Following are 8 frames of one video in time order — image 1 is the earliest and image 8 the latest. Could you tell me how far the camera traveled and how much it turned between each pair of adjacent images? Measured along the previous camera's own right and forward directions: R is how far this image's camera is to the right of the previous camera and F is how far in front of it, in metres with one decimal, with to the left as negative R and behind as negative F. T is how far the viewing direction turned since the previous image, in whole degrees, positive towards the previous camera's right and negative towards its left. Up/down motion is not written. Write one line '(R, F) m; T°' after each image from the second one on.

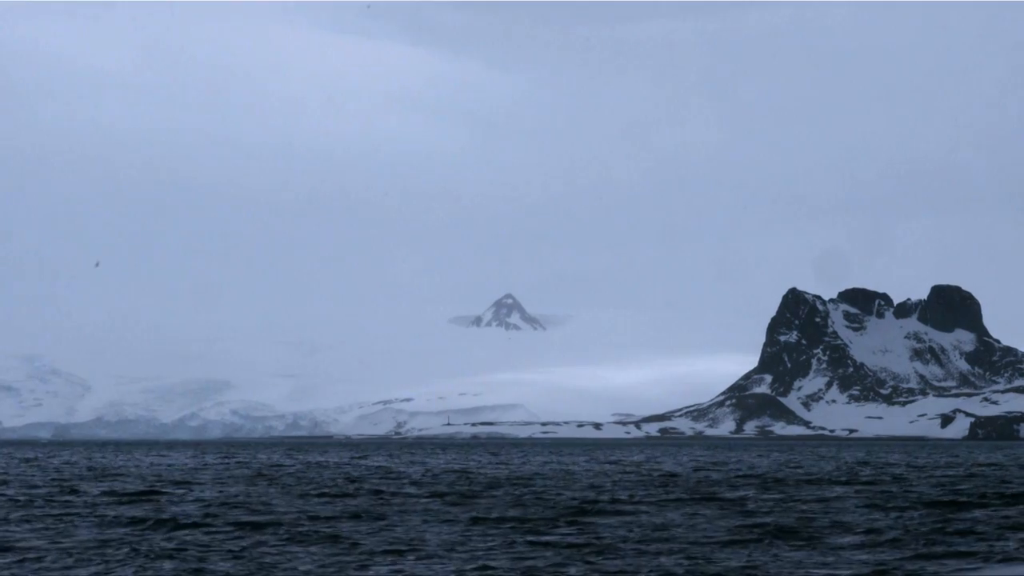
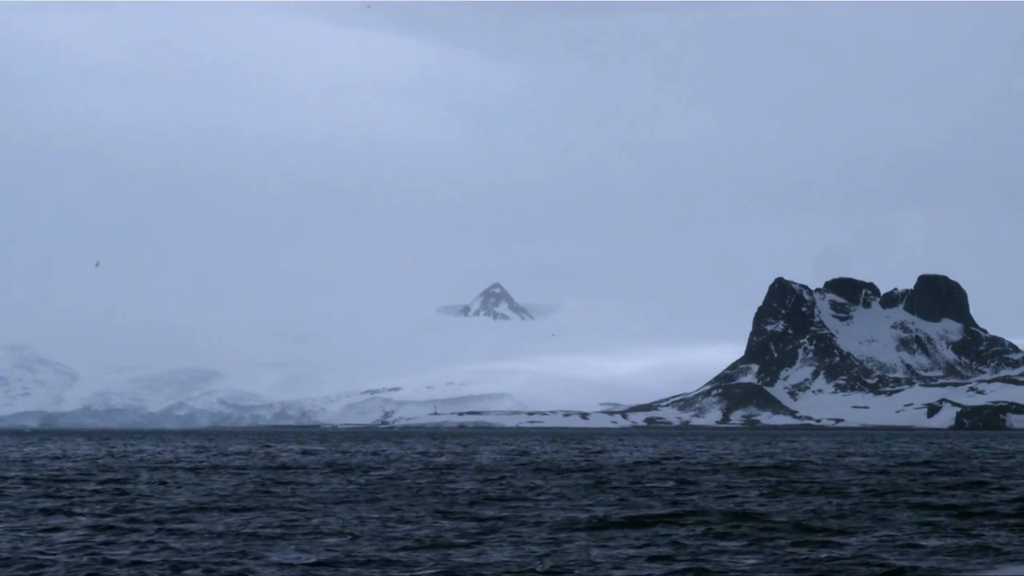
(+0.8, -2.2) m; +1°
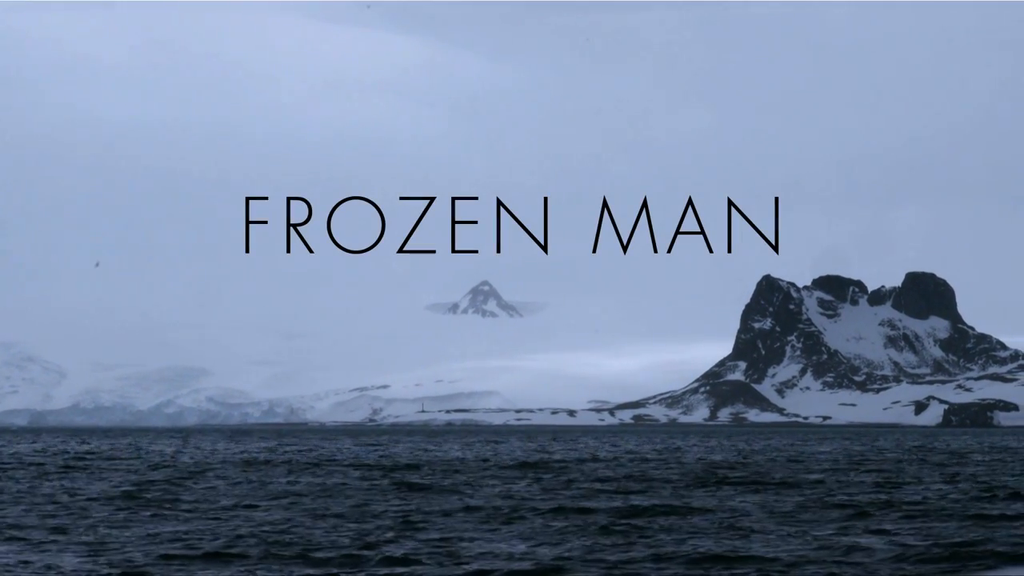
(+0.2, -2.0) m; +1°
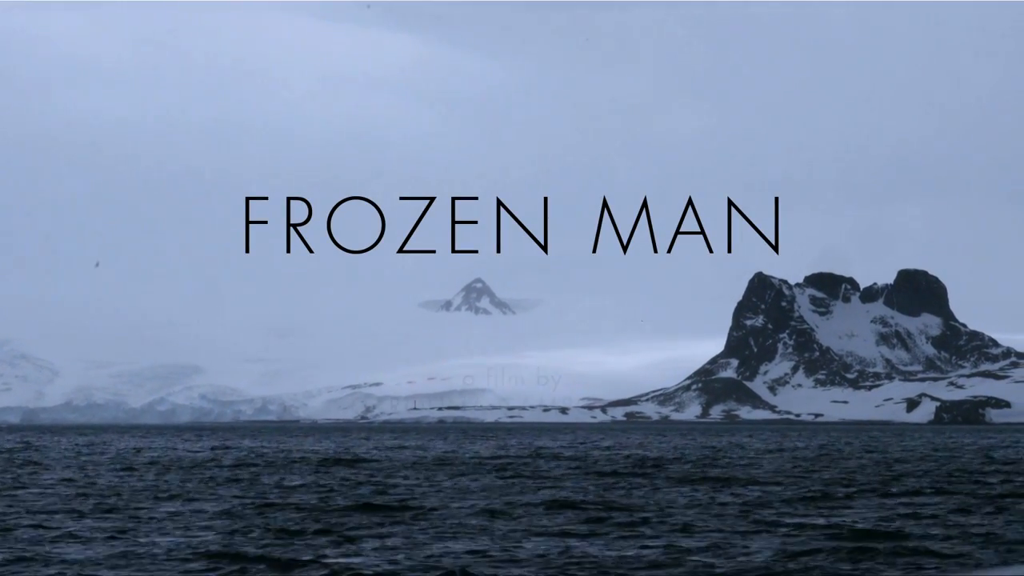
(+0.1, -1.4) m; 0°
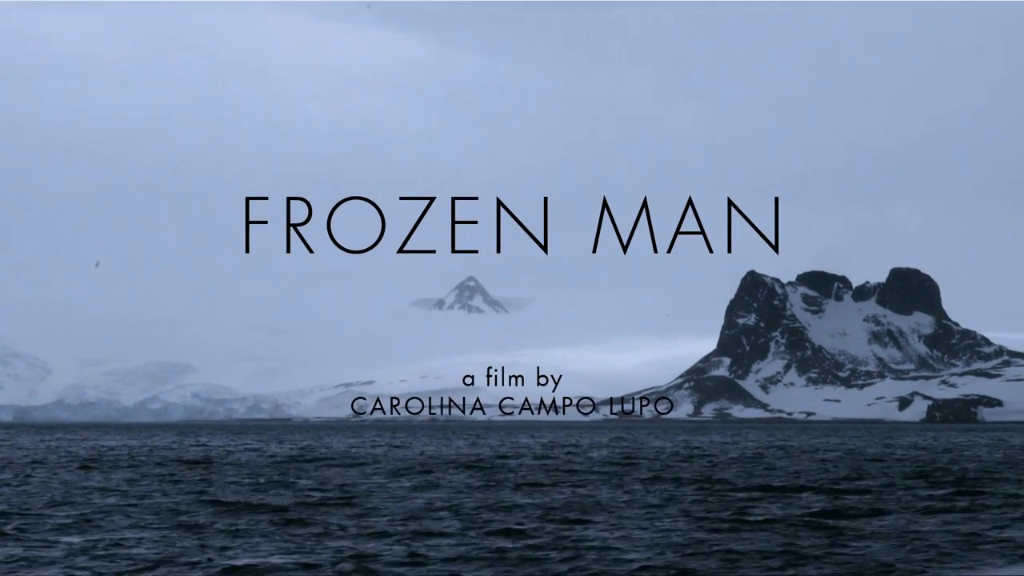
(+0.3, -1.2) m; 0°
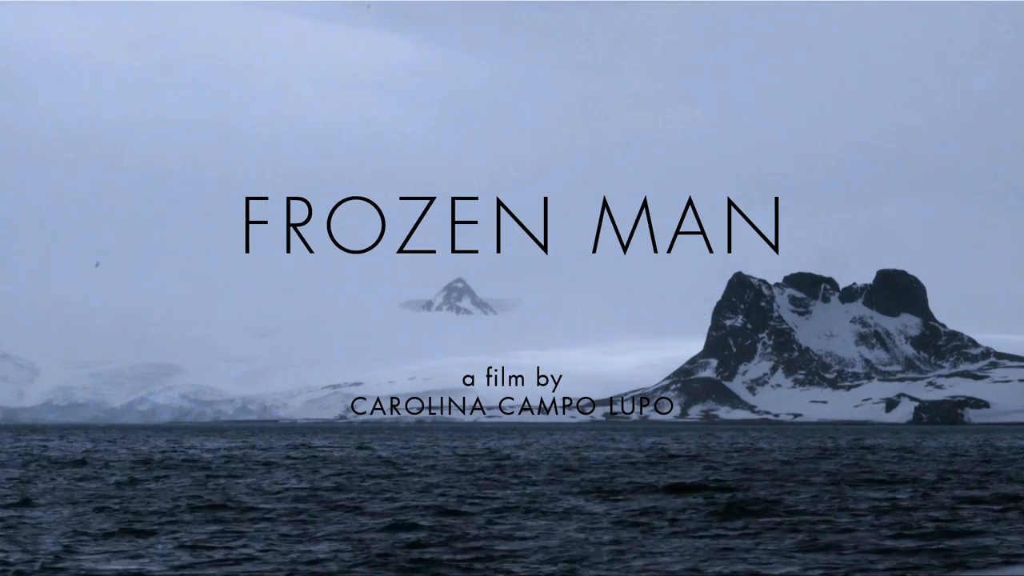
(0.0, -2.2) m; +1°
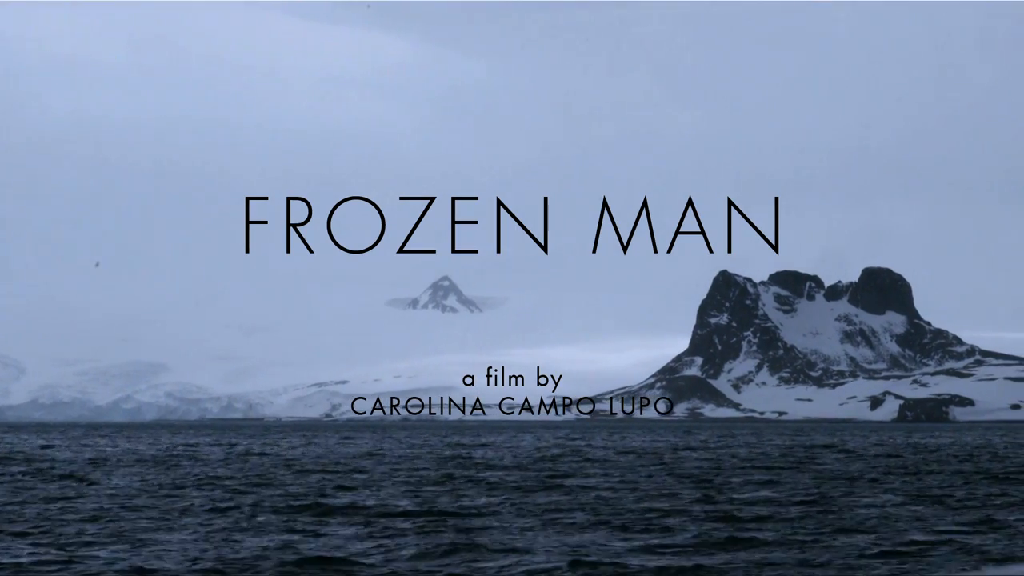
(+0.4, -2.3) m; +1°
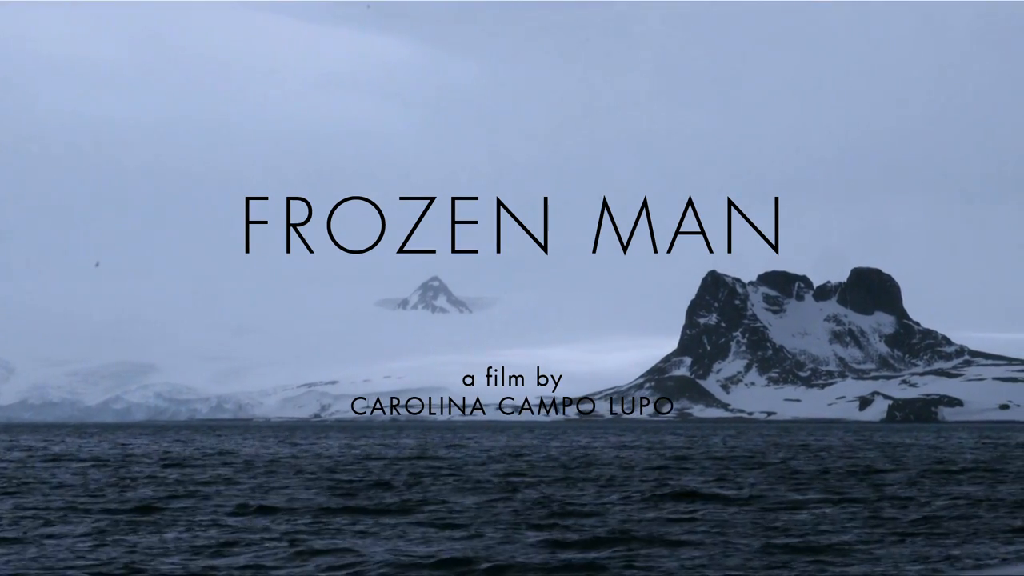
(+0.8, -2.0) m; 0°
